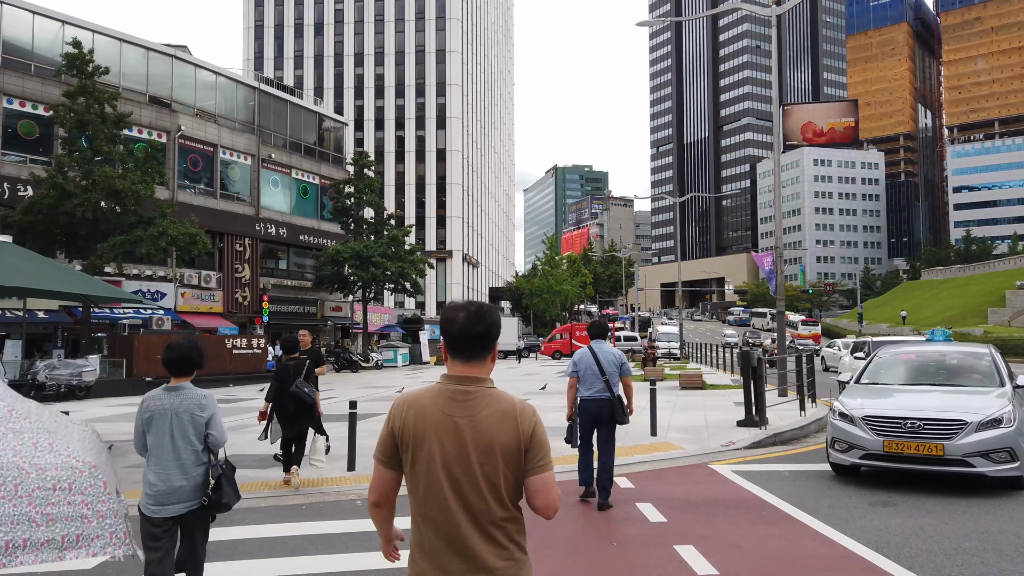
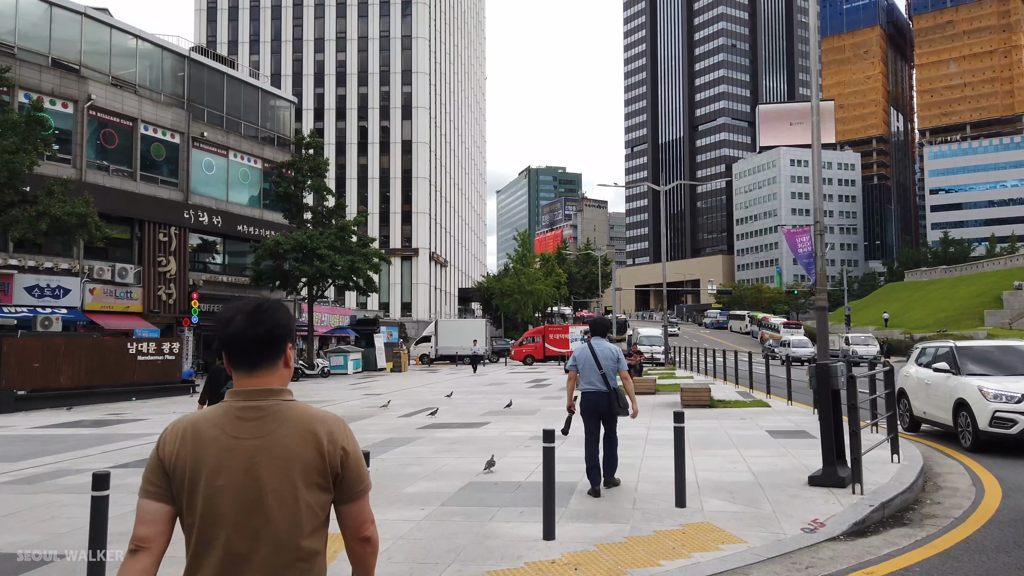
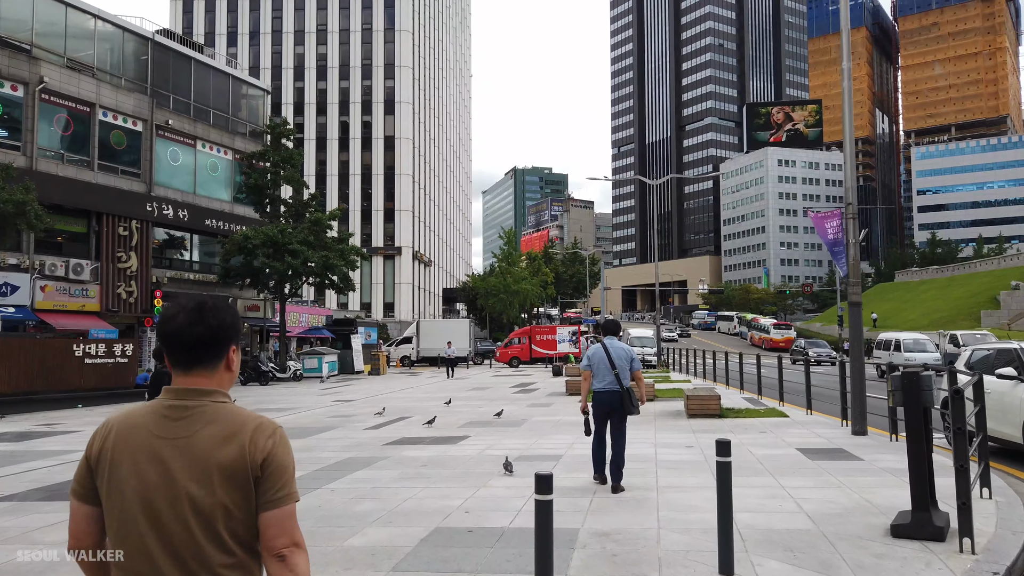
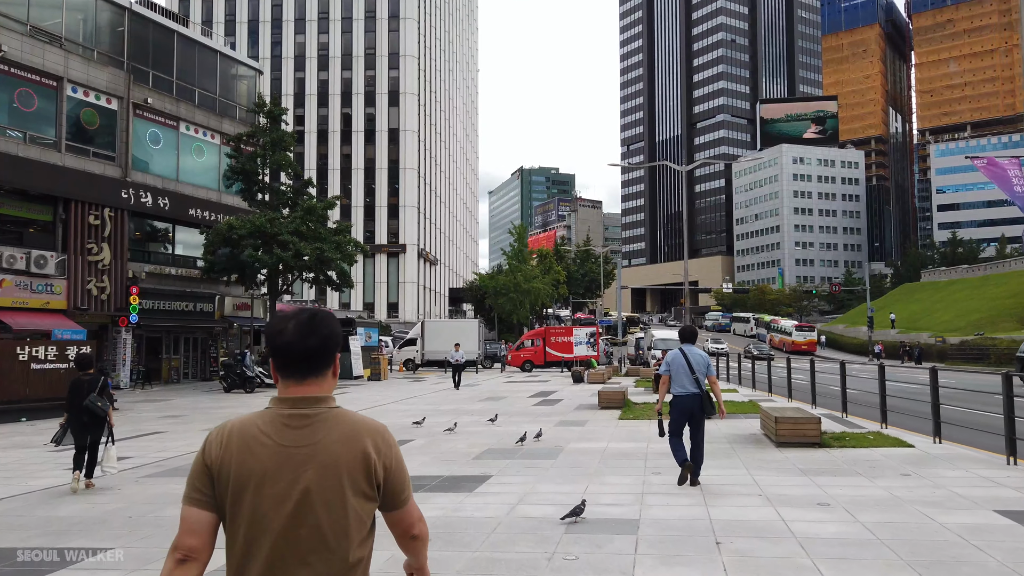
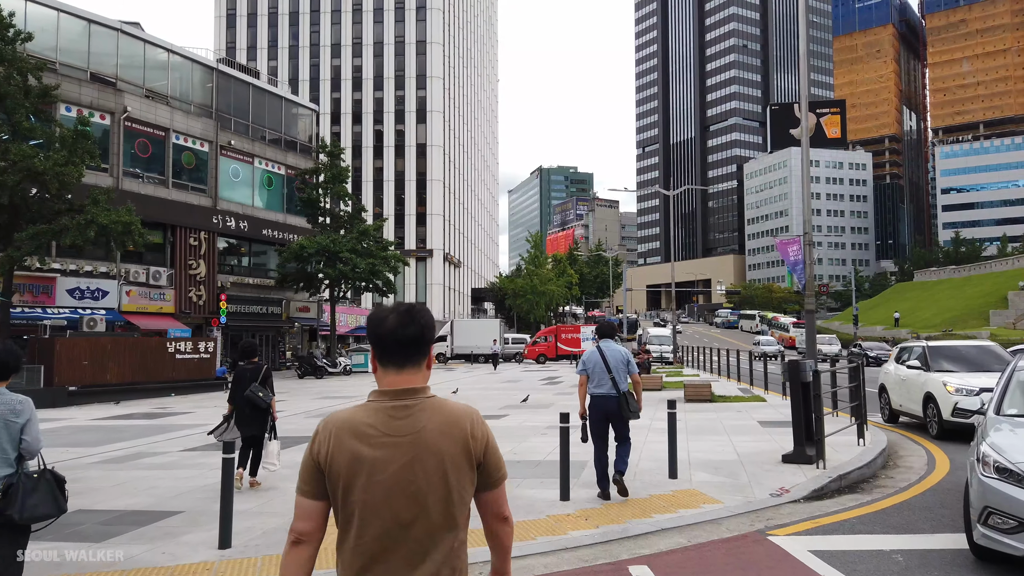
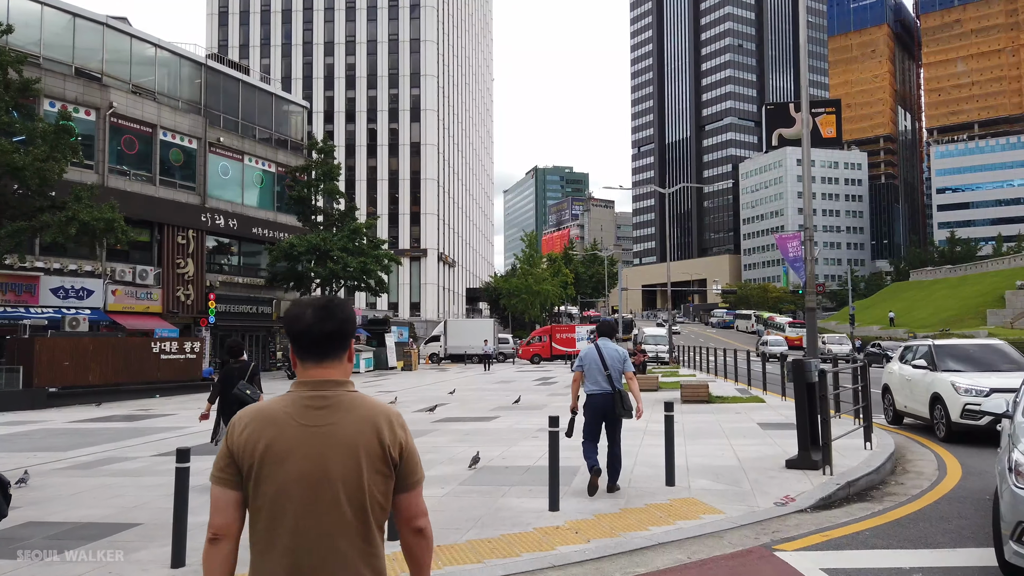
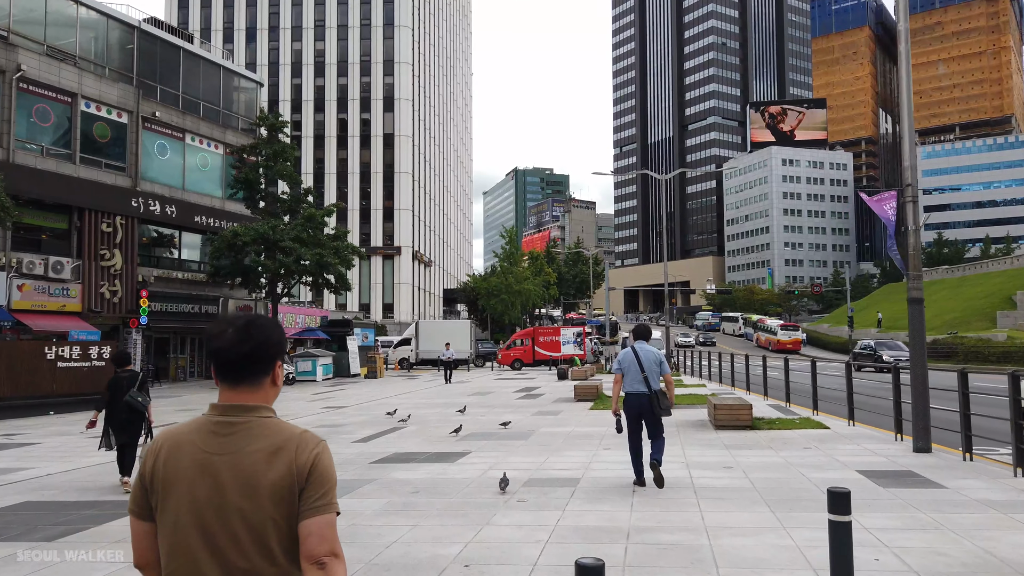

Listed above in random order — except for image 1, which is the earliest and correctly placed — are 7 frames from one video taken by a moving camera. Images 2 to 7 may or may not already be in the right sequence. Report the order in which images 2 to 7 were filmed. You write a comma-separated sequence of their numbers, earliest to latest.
5, 6, 2, 3, 7, 4
